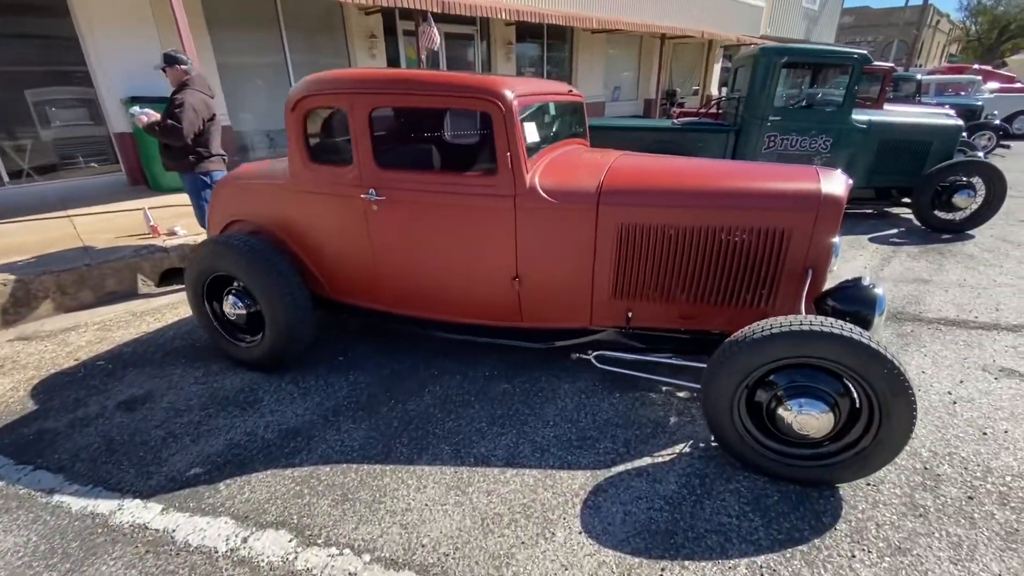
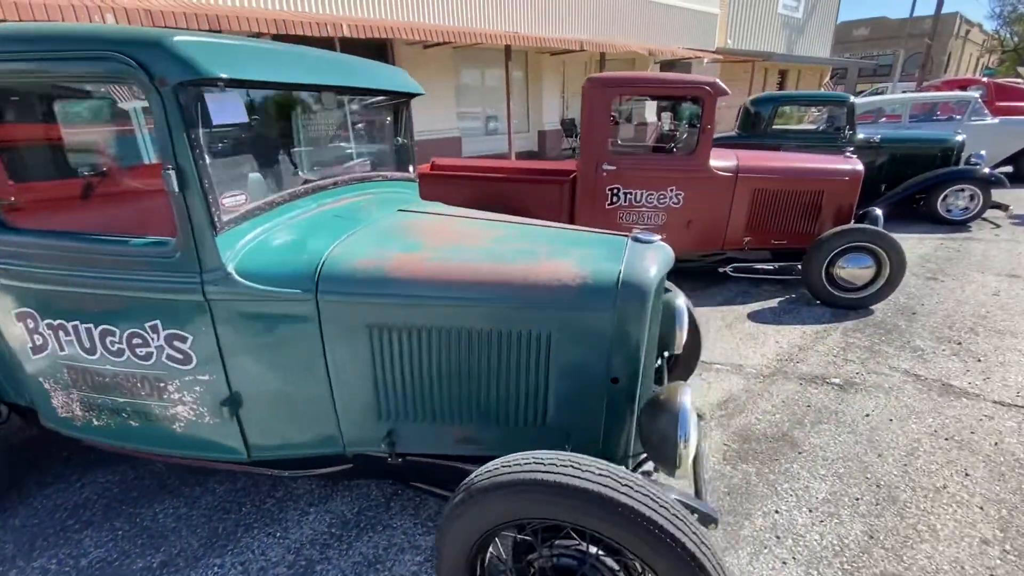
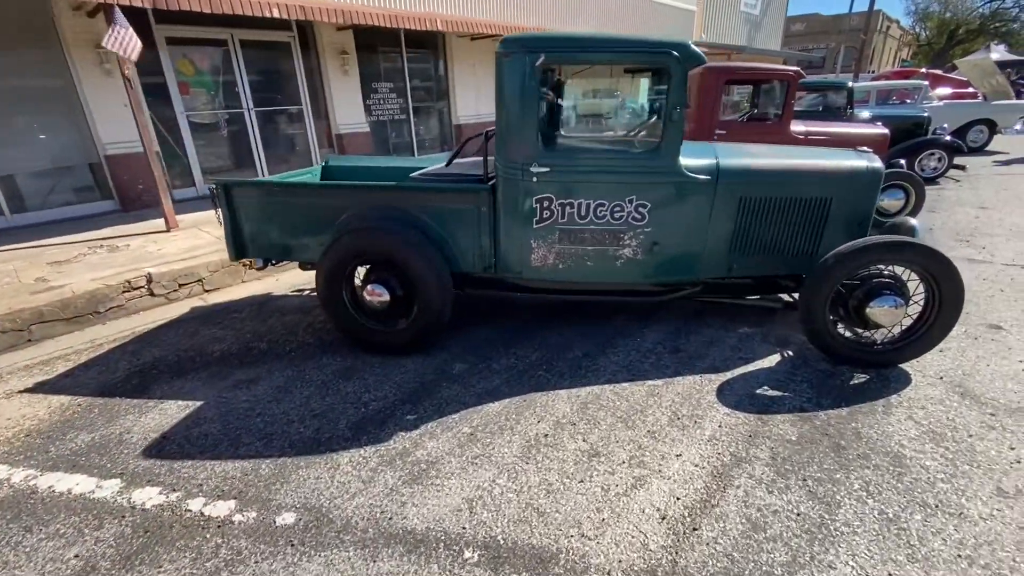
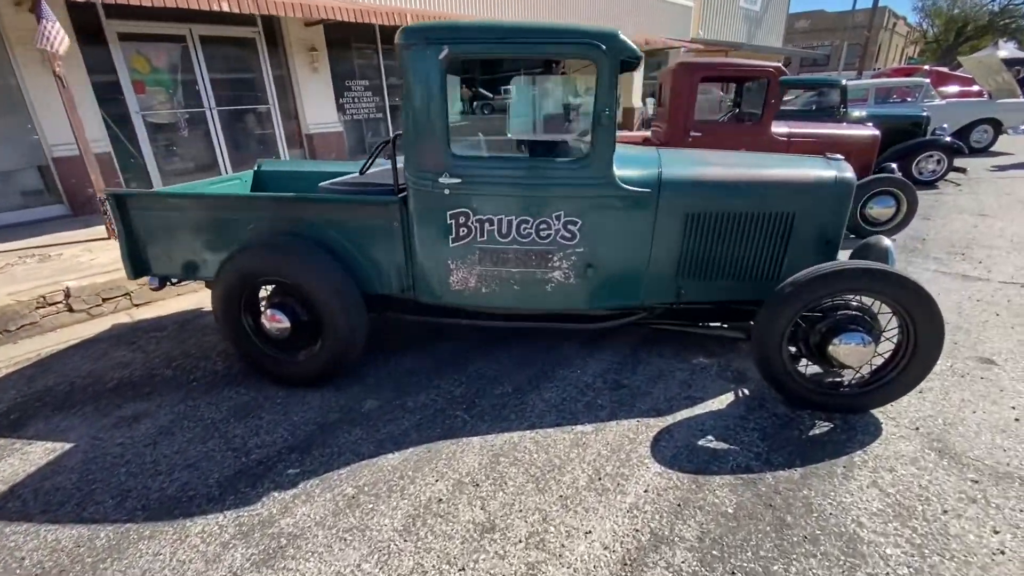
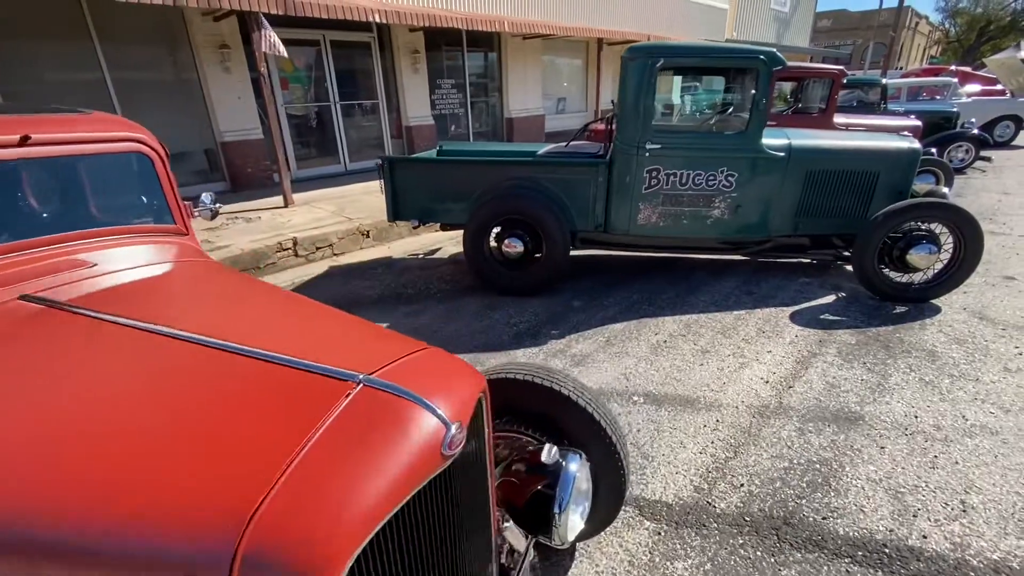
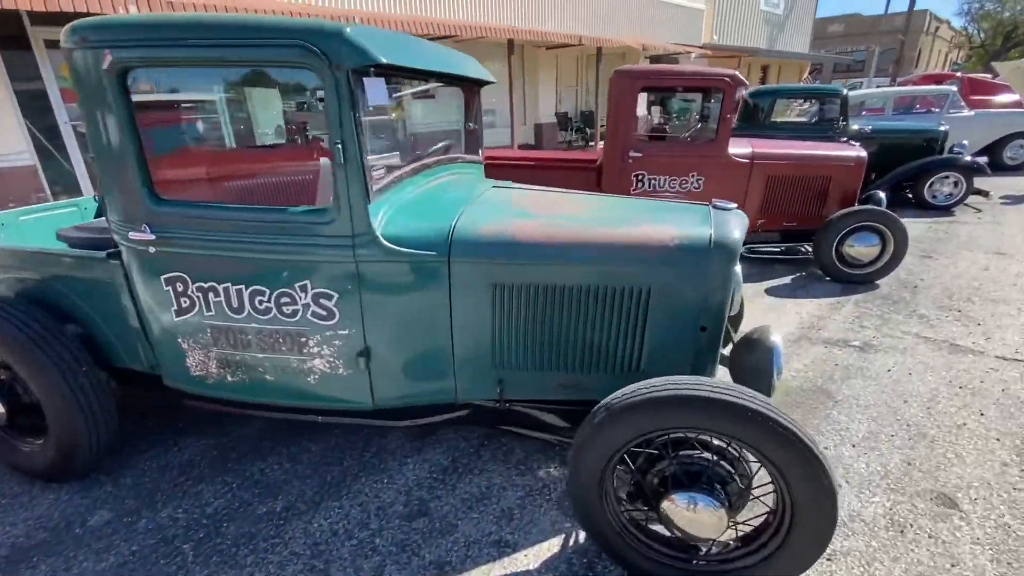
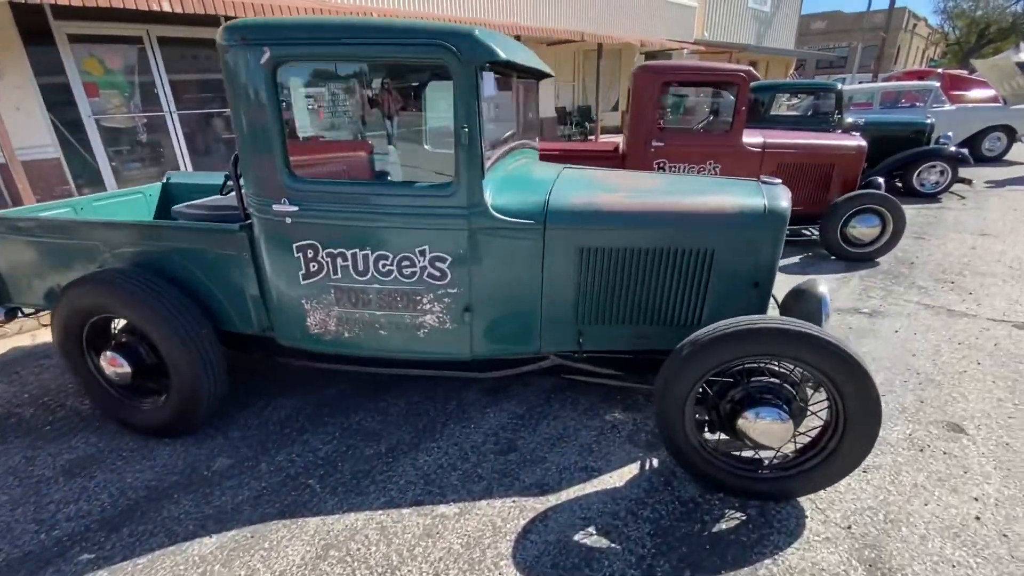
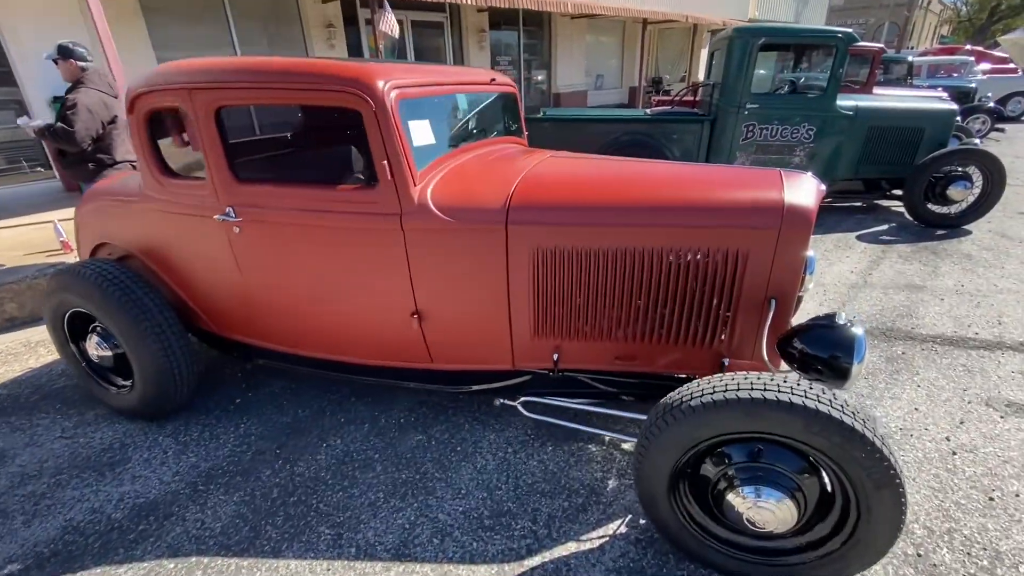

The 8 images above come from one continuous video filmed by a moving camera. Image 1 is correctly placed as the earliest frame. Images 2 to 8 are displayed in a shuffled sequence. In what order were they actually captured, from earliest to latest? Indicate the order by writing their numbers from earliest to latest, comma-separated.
8, 5, 3, 4, 7, 6, 2
